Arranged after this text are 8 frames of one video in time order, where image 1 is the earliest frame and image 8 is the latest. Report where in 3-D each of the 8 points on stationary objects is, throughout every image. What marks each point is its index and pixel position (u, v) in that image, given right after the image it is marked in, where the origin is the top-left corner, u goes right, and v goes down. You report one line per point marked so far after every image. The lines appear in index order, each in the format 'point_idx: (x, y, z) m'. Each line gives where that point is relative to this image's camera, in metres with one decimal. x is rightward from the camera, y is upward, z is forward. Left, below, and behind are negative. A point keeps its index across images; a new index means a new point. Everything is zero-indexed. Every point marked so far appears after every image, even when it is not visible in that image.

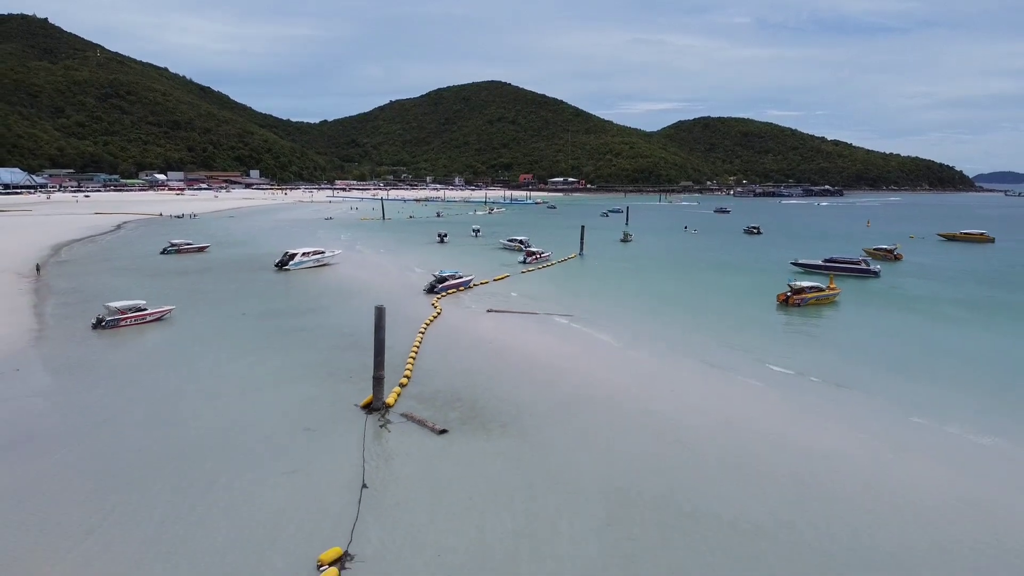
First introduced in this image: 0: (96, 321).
0: (-11.7, -0.9, +19.6) m
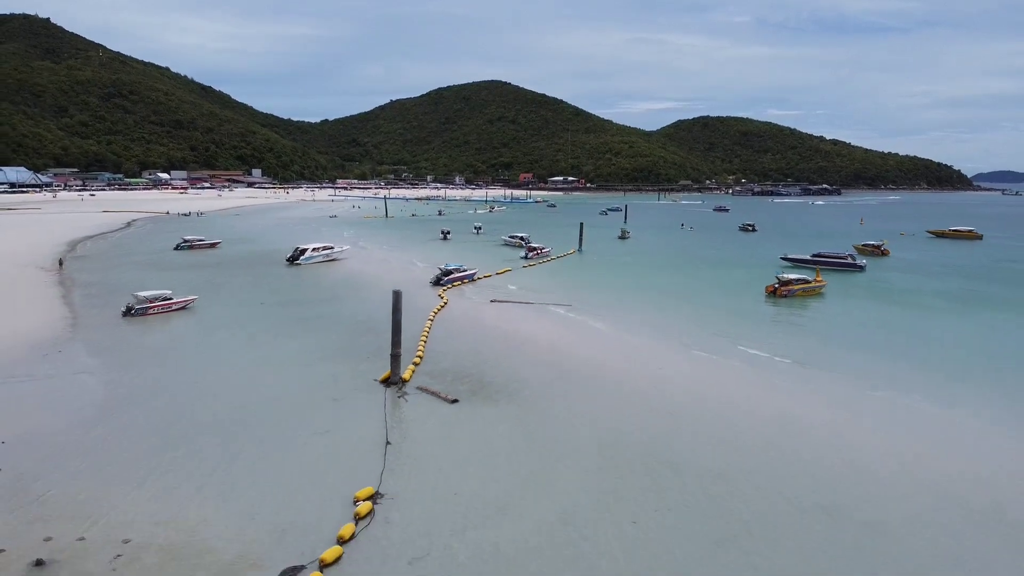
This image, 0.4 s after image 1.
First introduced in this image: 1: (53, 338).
0: (-11.6, -0.6, +20.9) m
1: (-12.0, -1.4, +17.7) m
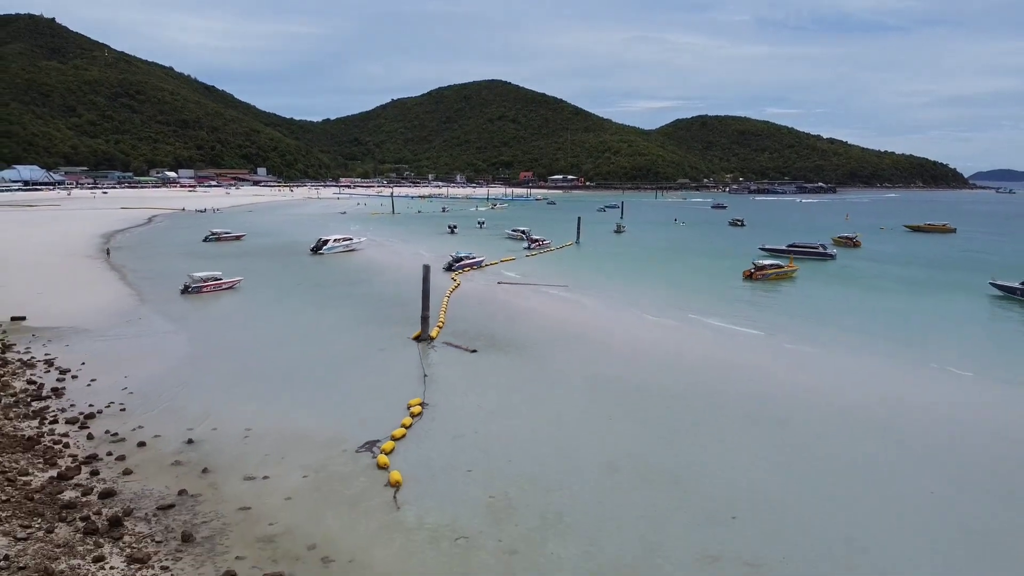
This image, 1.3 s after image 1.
0: (-11.5, 0.0, +24.0) m
1: (-11.8, -0.7, +20.7) m
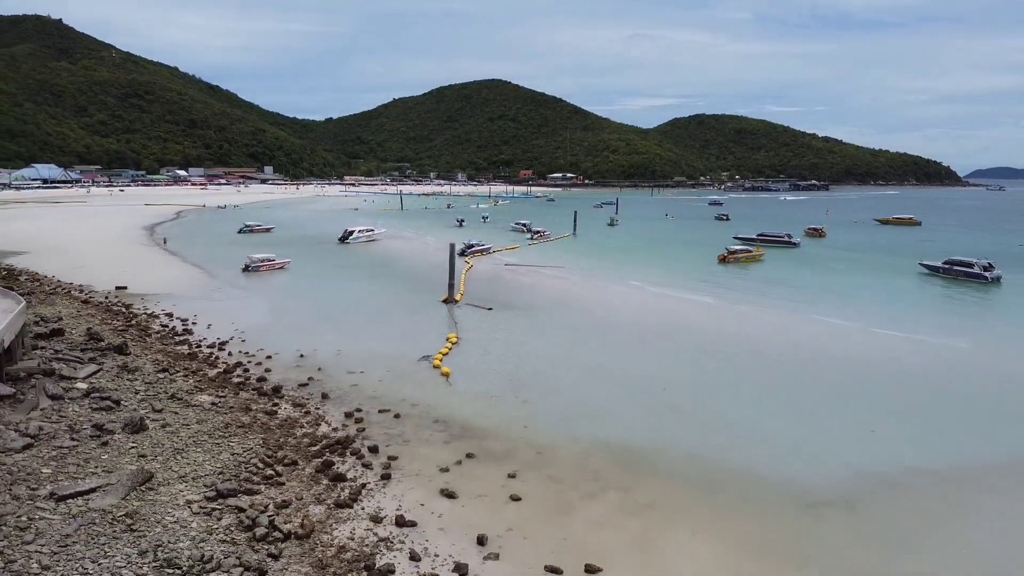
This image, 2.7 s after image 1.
0: (-11.2, +0.9, +28.6) m
1: (-11.6, +0.1, +25.3) m
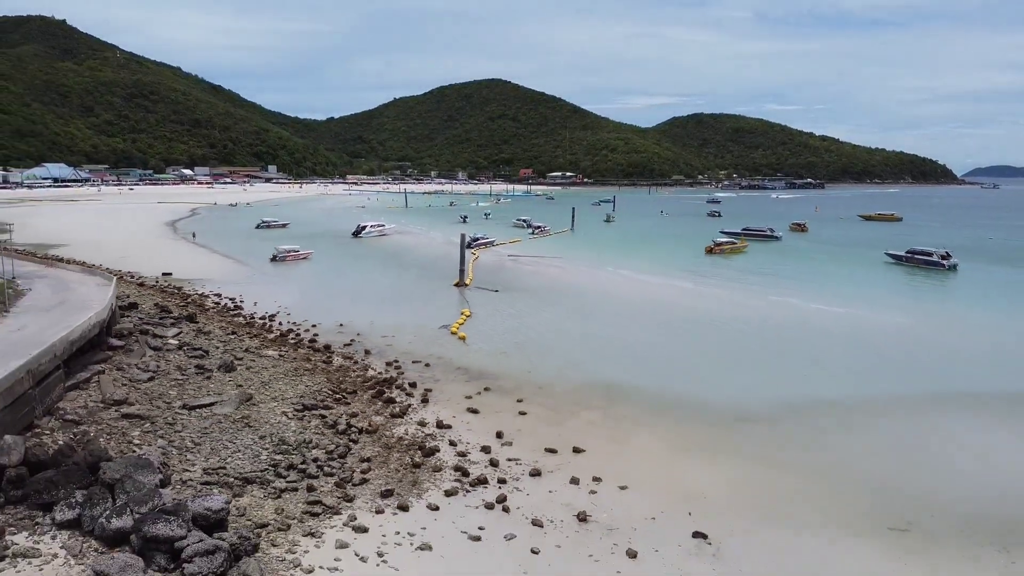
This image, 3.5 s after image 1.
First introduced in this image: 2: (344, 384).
0: (-11.1, +1.4, +31.5) m
1: (-11.4, +0.7, +28.2) m
2: (-3.1, -1.8, +12.7) m
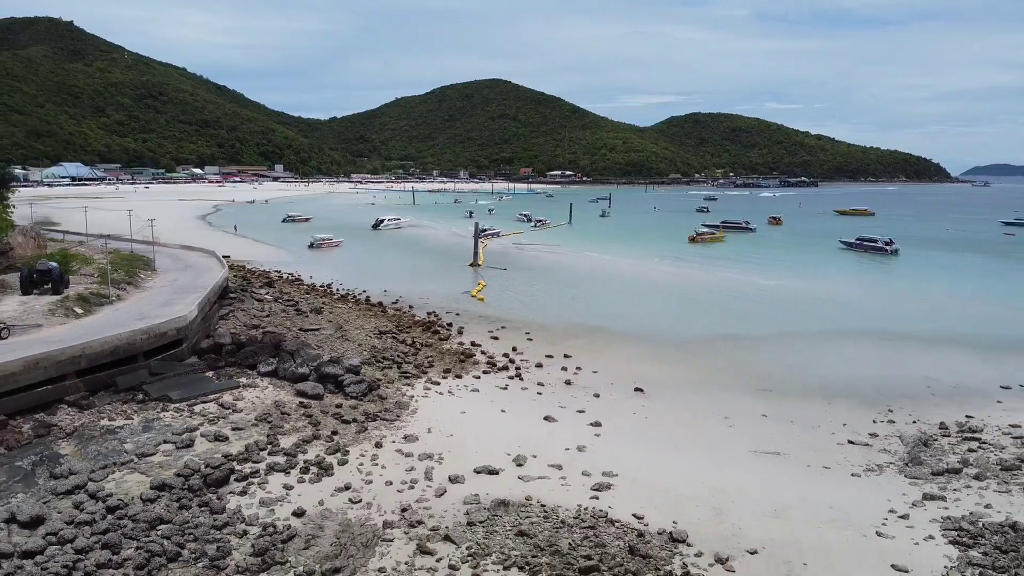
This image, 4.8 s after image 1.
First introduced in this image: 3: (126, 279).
0: (-10.9, +2.4, +36.3) m
1: (-11.2, +1.6, +33.1) m
2: (-2.9, -0.9, +17.6) m
3: (-8.7, +0.2, +15.5) m
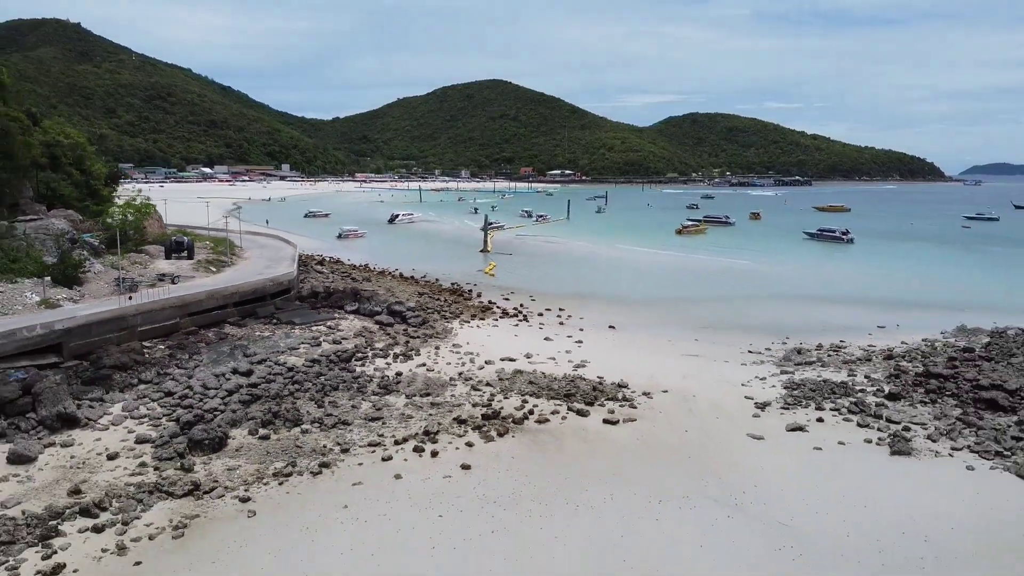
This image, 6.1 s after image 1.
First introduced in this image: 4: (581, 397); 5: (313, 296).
0: (-10.6, +3.3, +41.4) m
1: (-10.9, +2.5, +38.2) m
2: (-2.6, 0.0, +22.7) m
3: (-8.5, +1.1, +20.5) m
4: (+1.2, -1.9, +11.8) m
5: (-5.2, -0.2, +17.7) m
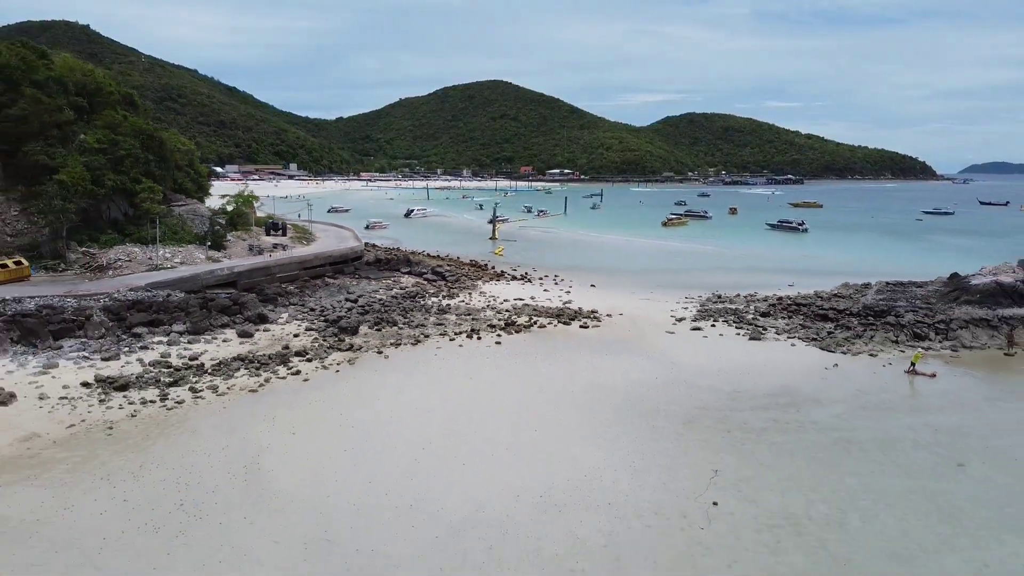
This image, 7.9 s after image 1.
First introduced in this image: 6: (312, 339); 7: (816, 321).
0: (-10.3, +4.5, +48.2) m
1: (-10.6, +3.7, +44.9) m
2: (-2.3, +1.2, +29.5) m
3: (-8.2, +2.3, +27.3) m
4: (+1.5, -0.7, +18.6) m
5: (-4.9, +1.0, +24.5) m
6: (-4.7, -1.2, +15.8) m
7: (+8.1, -0.9, +18.1) m
